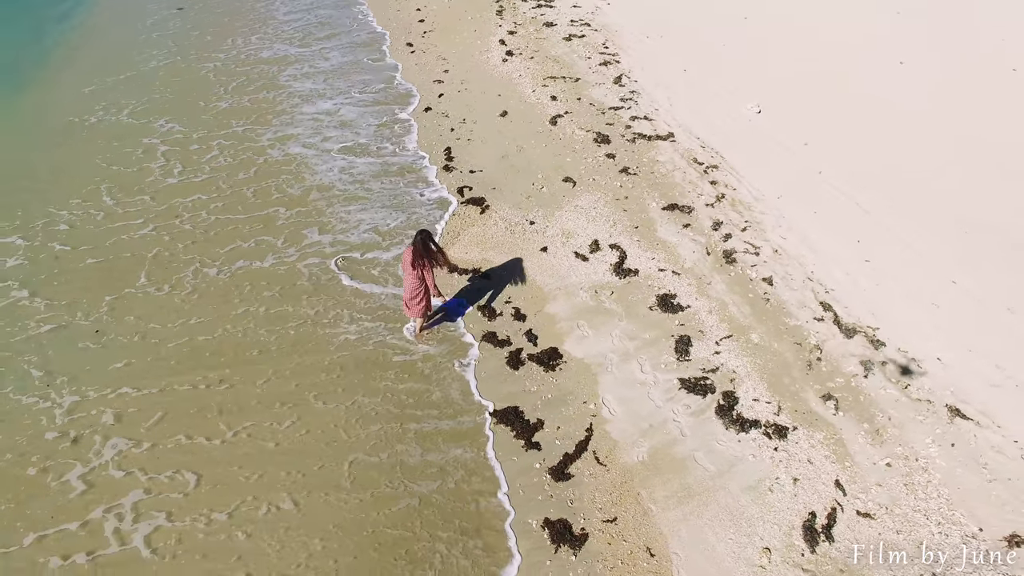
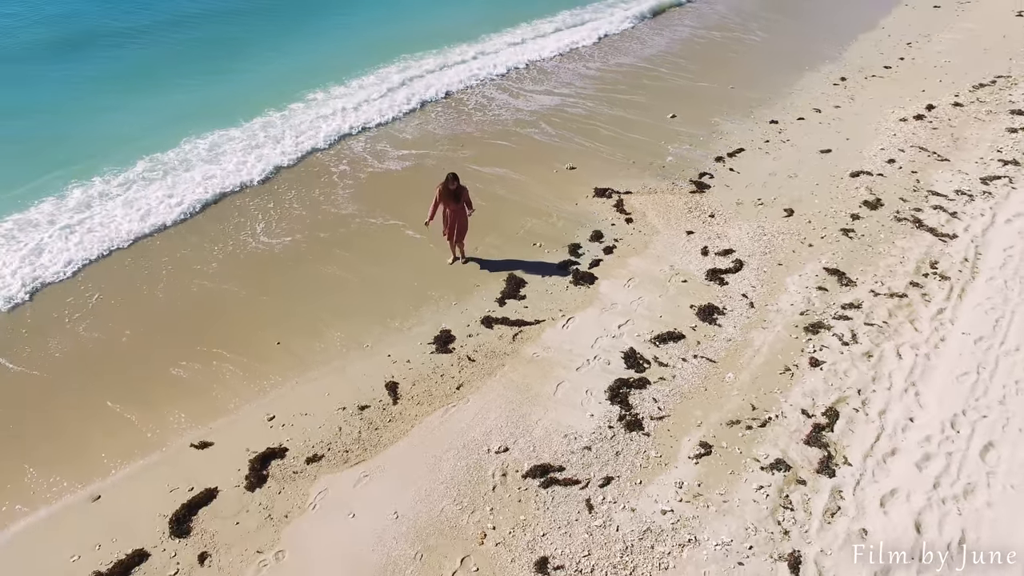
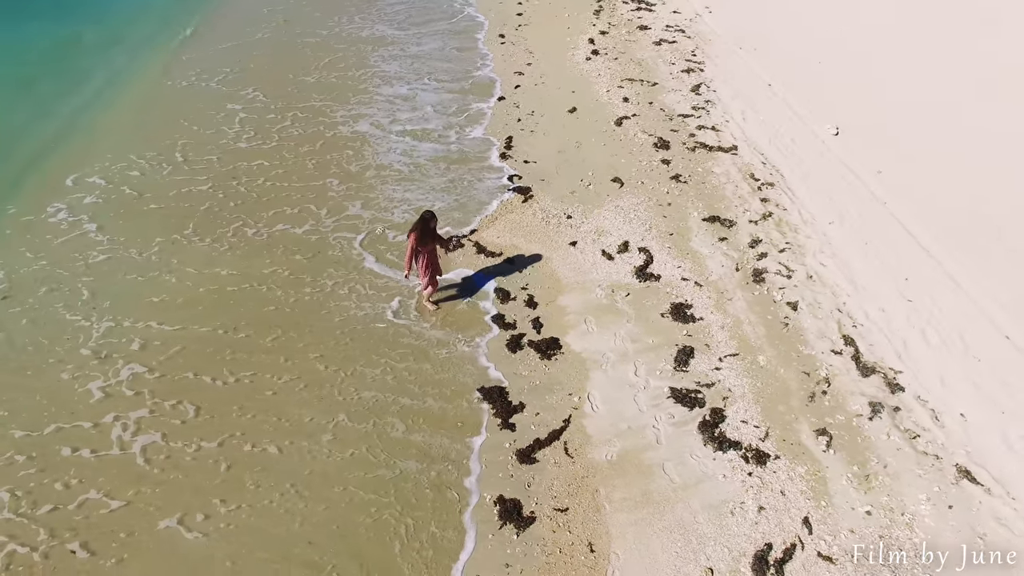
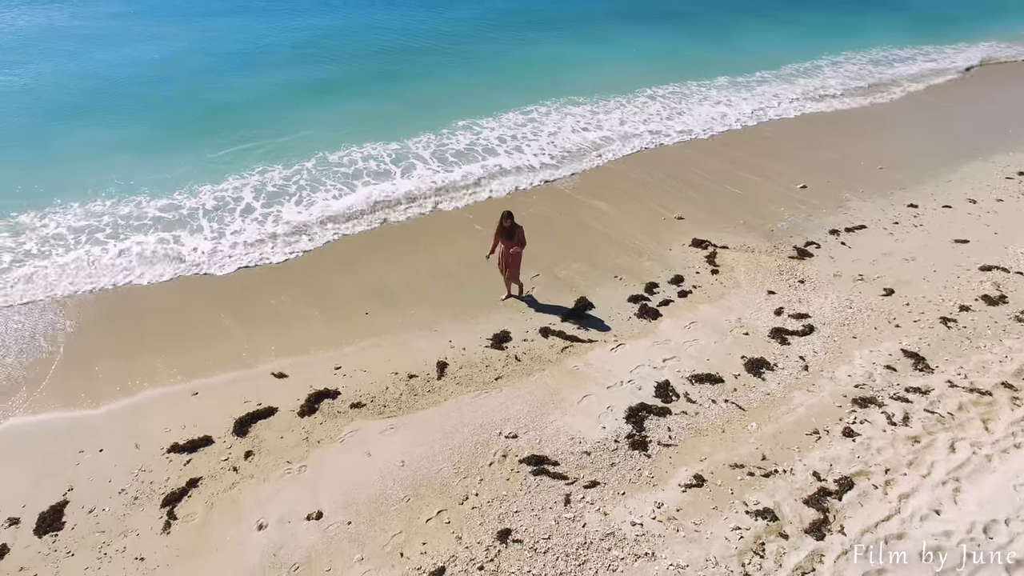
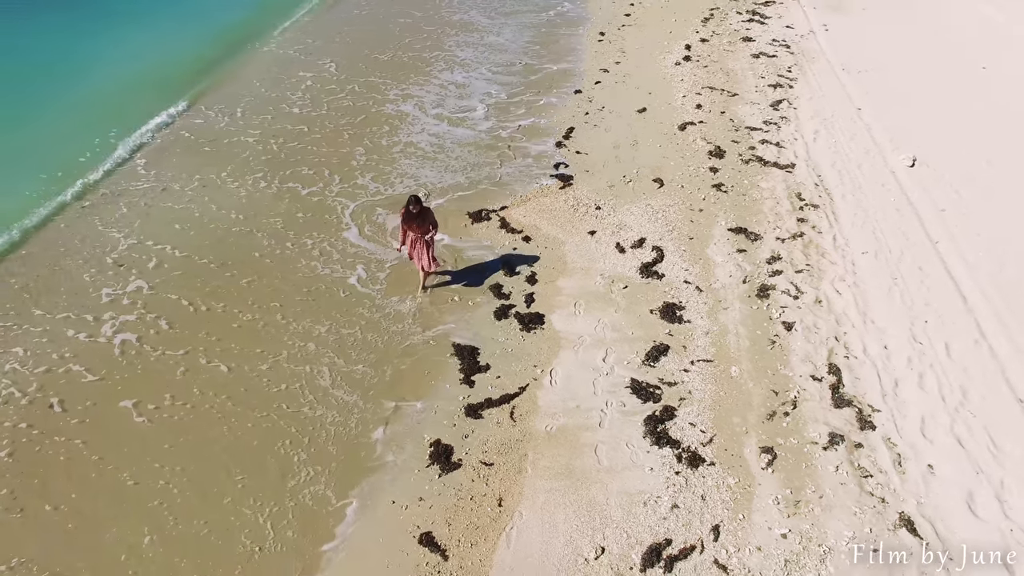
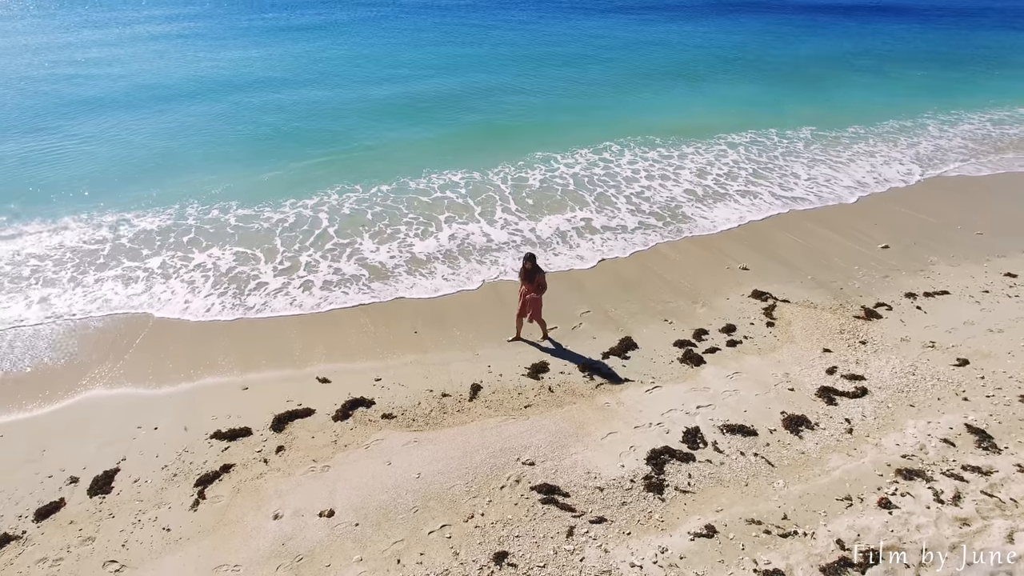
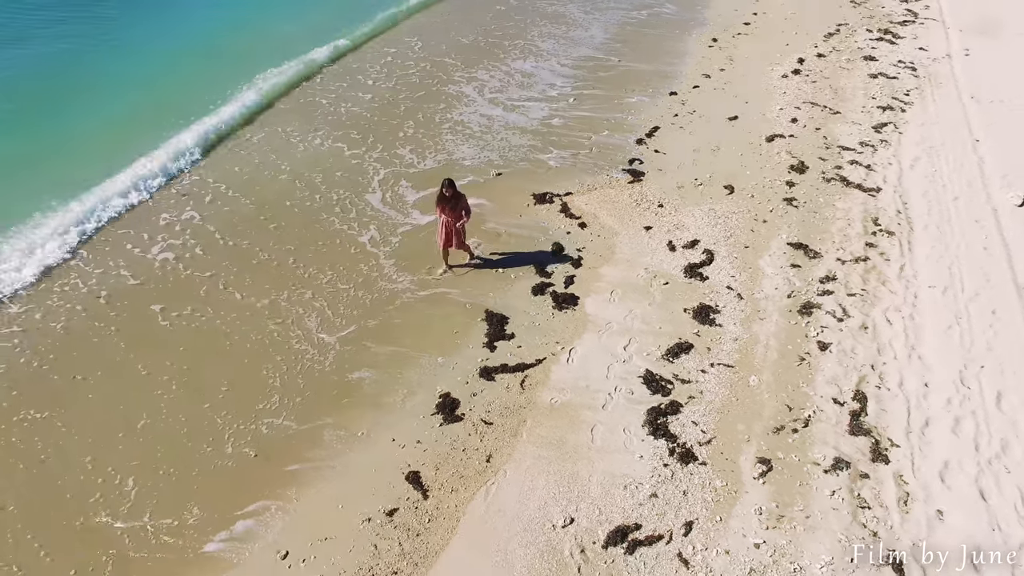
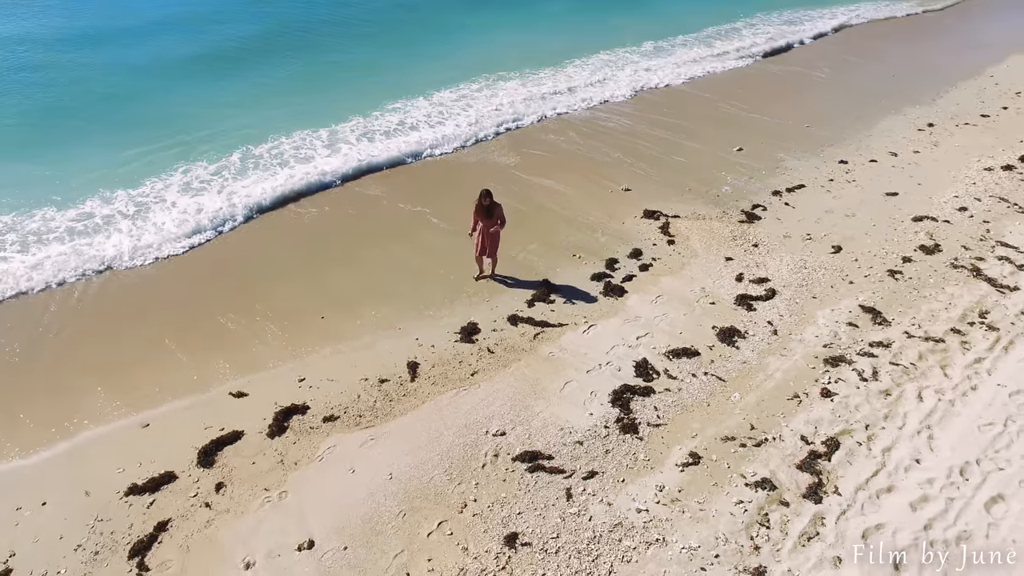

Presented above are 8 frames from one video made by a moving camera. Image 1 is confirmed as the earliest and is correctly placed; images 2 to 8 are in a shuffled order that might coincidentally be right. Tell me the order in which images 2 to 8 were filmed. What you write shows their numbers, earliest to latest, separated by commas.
3, 5, 7, 2, 8, 4, 6
